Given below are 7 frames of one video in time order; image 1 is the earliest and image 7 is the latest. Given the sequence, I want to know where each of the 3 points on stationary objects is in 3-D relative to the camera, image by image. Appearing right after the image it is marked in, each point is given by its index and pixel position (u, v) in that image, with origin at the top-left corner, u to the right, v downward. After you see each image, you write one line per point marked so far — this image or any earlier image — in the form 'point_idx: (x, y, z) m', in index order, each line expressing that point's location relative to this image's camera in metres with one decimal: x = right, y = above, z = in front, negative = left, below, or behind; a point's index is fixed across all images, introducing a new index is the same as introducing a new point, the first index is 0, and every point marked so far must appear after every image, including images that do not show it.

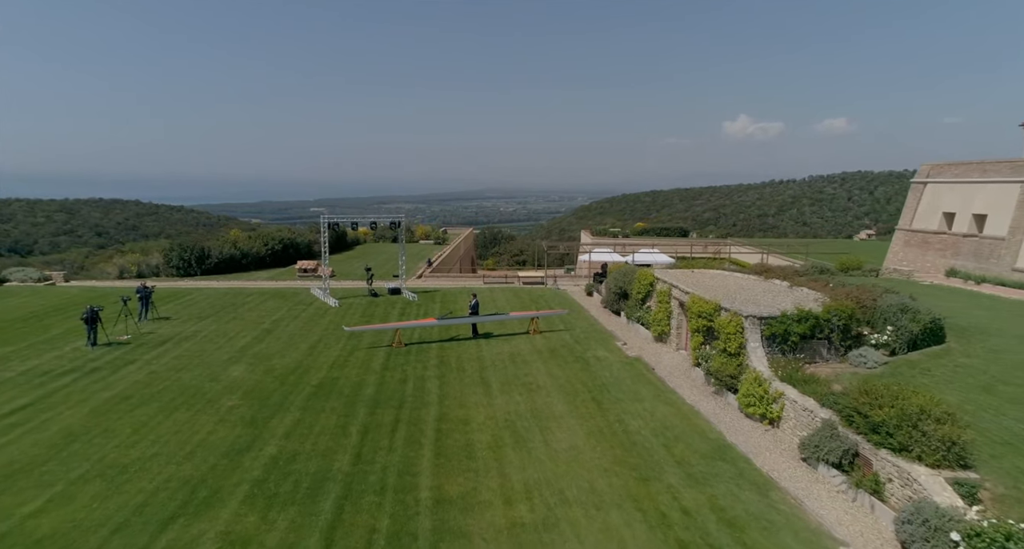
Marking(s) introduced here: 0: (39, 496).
0: (-5.9, -2.7, +6.4) m
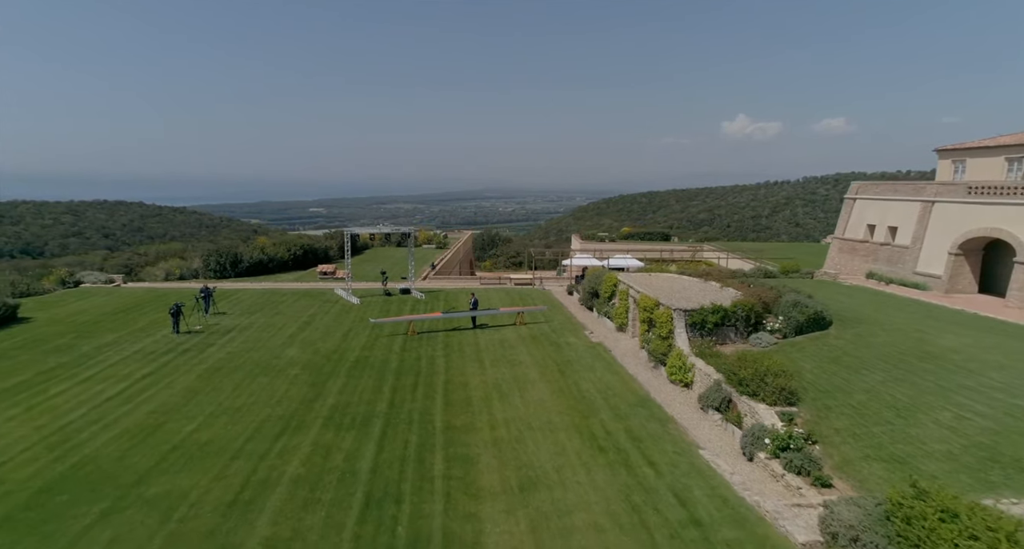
0: (-6.2, -2.9, +9.8) m
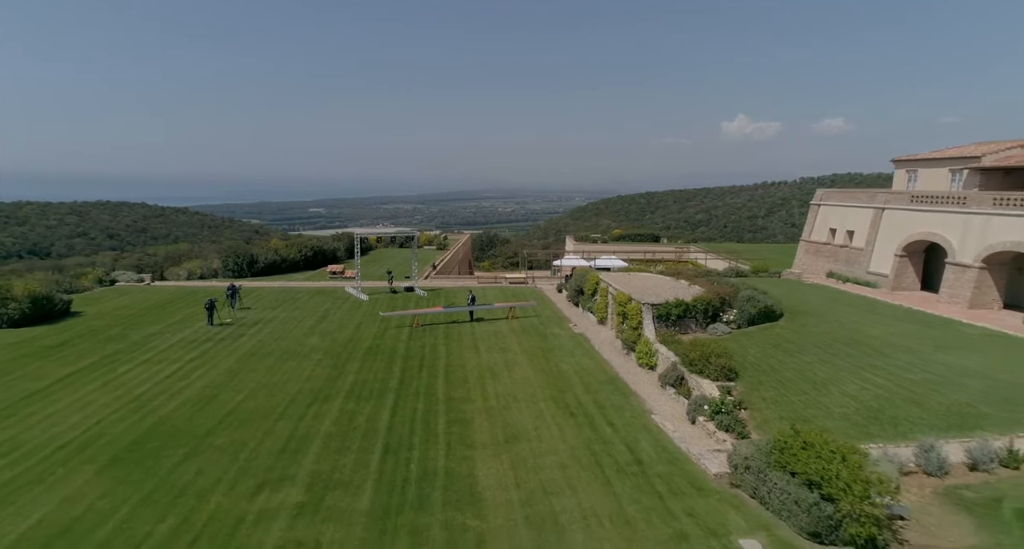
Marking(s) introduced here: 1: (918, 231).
0: (-6.5, -2.8, +12.0) m
1: (+15.3, +1.7, +19.2) m
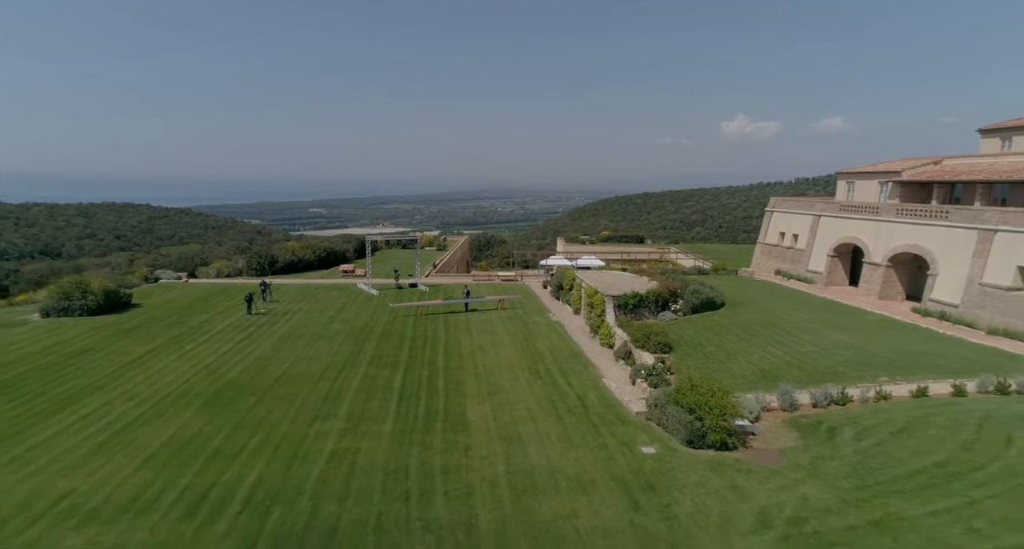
0: (-6.9, -2.7, +15.5) m
1: (+14.8, +1.8, +22.8) m
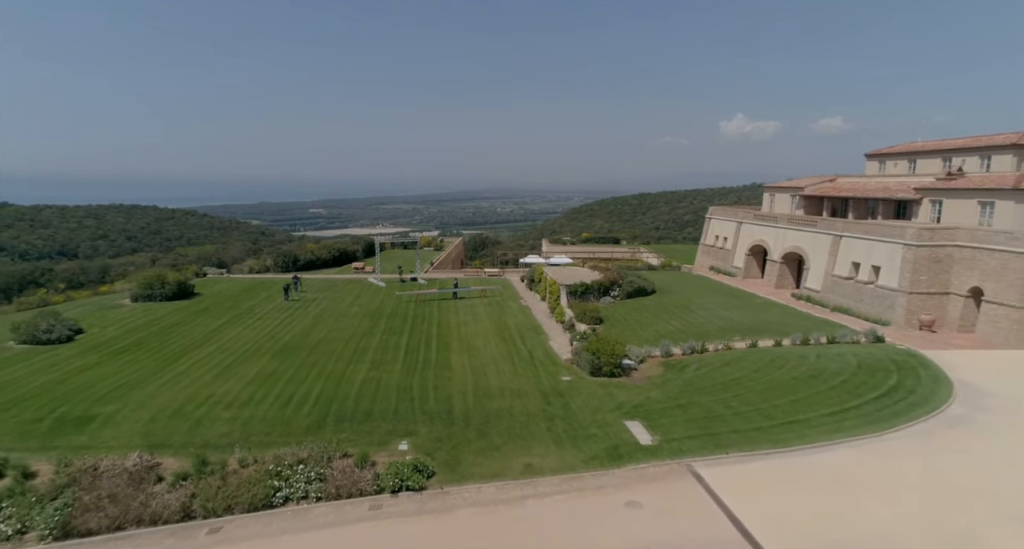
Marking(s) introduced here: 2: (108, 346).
0: (-8.0, -2.5, +21.5) m
1: (+13.7, +2.1, +28.7) m
2: (-14.5, -2.6, +18.3) m
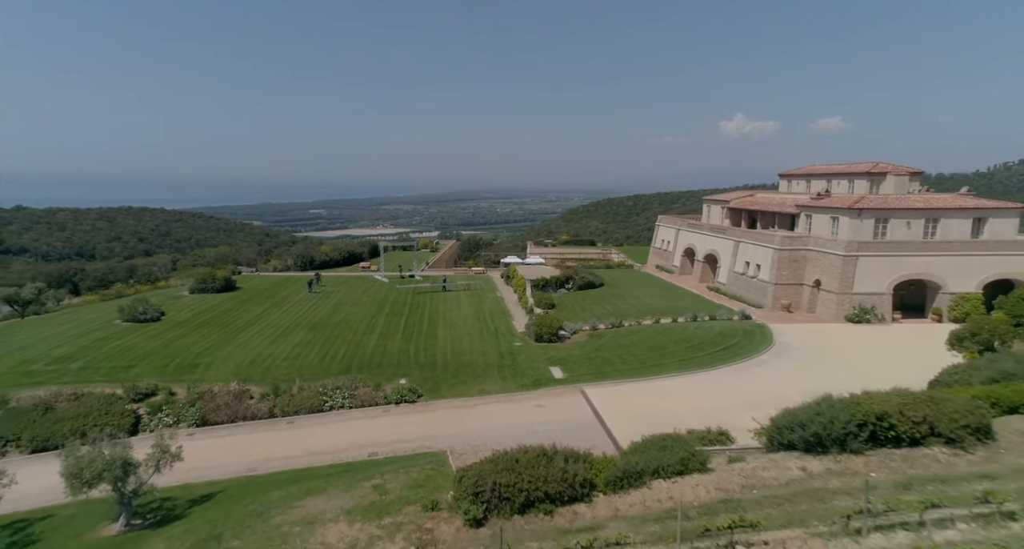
0: (-9.5, -2.3, +28.2) m
1: (+12.3, +2.3, +35.4) m
2: (-15.9, -2.4, +25.0) m
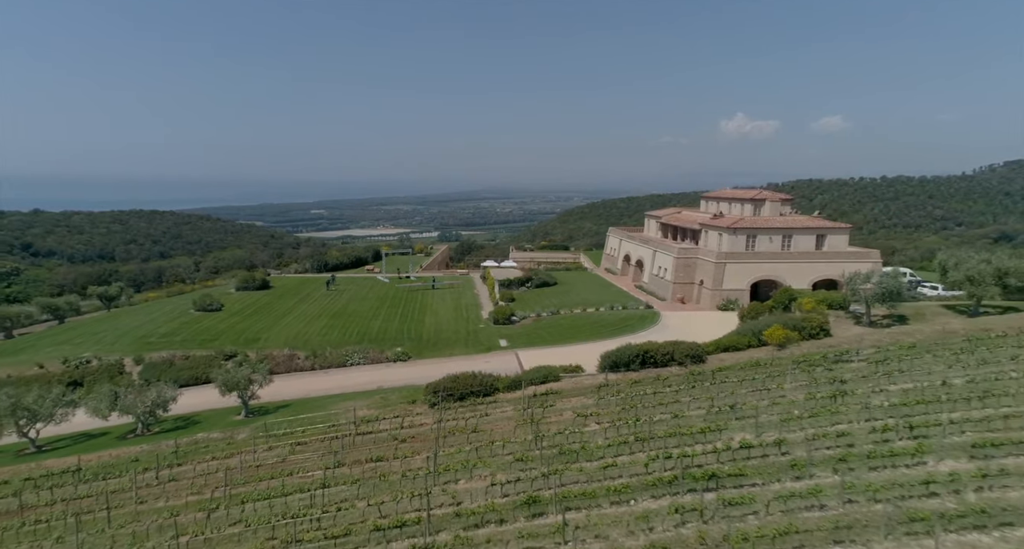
0: (-11.6, -2.4, +37.3) m
1: (+10.1, +2.2, +44.4) m
2: (-18.1, -2.5, +34.1) m
